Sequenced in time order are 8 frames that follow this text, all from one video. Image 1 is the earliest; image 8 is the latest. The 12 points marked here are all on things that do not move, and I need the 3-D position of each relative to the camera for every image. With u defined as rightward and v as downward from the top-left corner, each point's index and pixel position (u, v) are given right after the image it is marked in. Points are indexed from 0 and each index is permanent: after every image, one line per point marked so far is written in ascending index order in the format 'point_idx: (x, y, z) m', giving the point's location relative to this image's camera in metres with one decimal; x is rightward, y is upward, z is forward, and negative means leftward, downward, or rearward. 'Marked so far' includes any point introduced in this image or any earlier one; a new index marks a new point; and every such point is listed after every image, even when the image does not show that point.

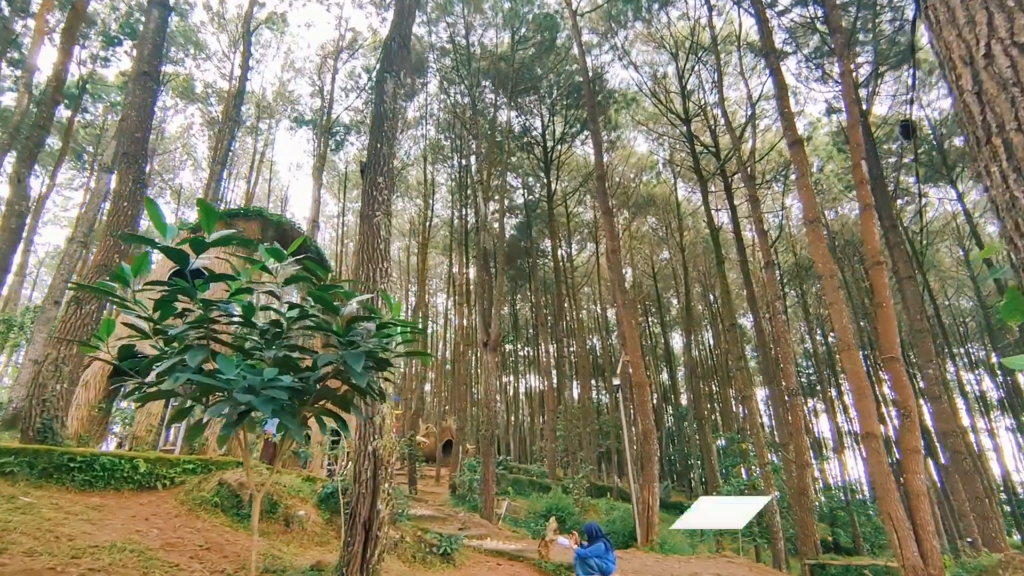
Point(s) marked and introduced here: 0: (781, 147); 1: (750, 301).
0: (+8.0, +4.2, +15.5) m
1: (+5.8, -0.3, +12.7) m
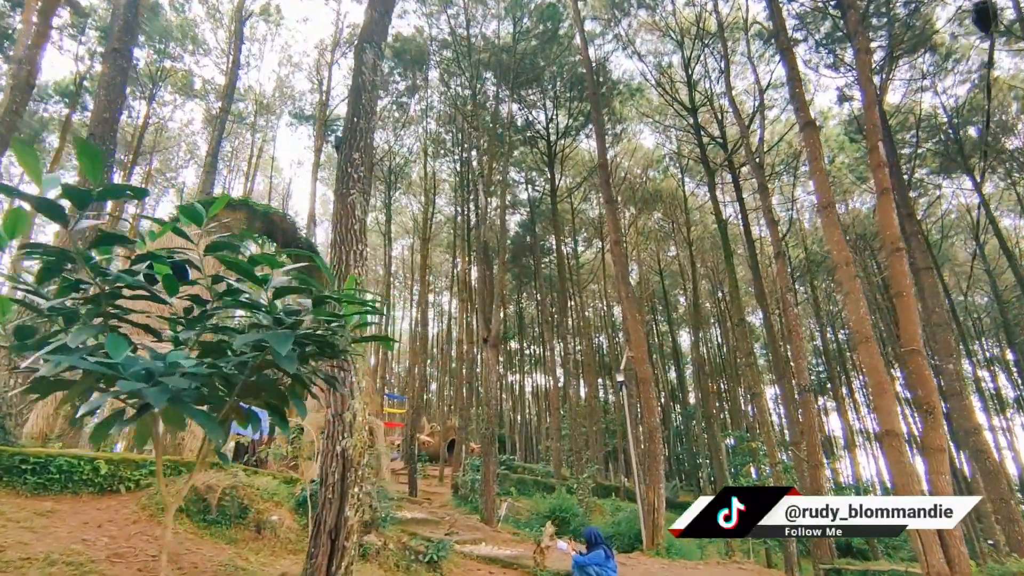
0: (+8.1, +4.4, +15.1) m
1: (+5.9, -0.1, +12.3) m
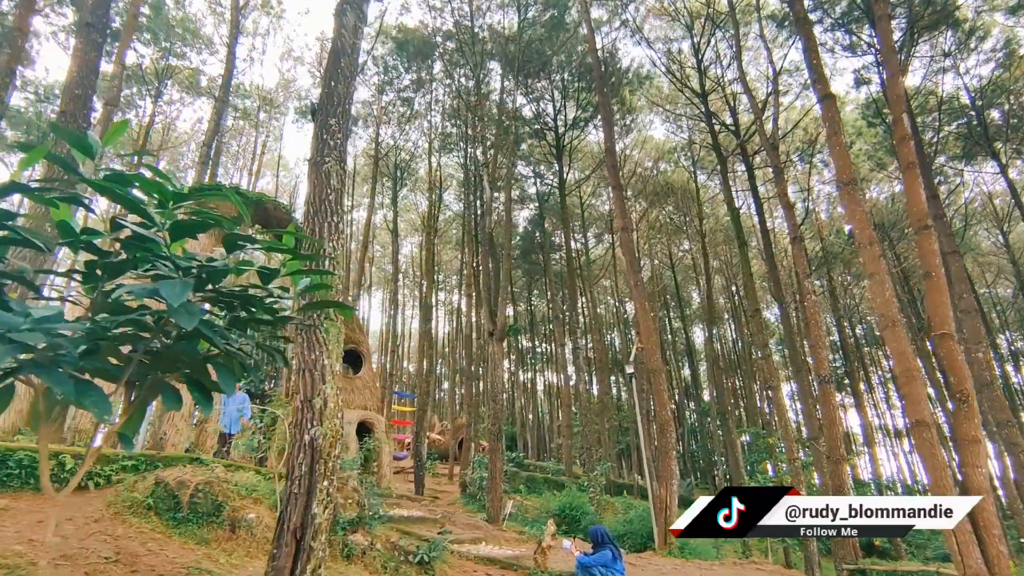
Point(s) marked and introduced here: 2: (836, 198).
0: (+8.3, +4.6, +14.6) m
1: (+6.0, +0.1, +11.9) m
2: (+11.8, +3.3, +18.9) m
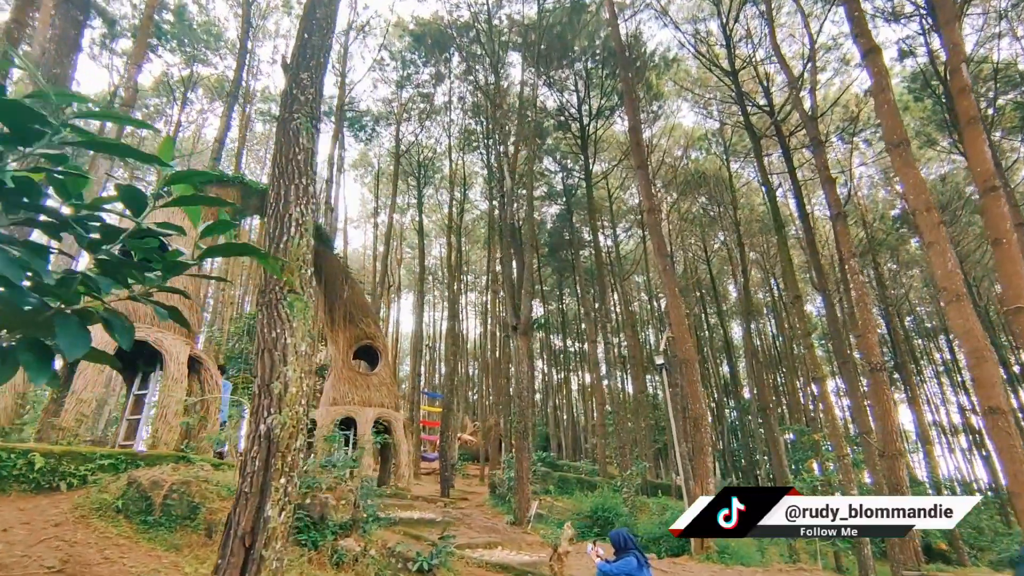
0: (+8.9, +5.0, +13.8) m
1: (+6.6, +0.4, +11.2) m
2: (+12.7, +3.7, +17.8) m
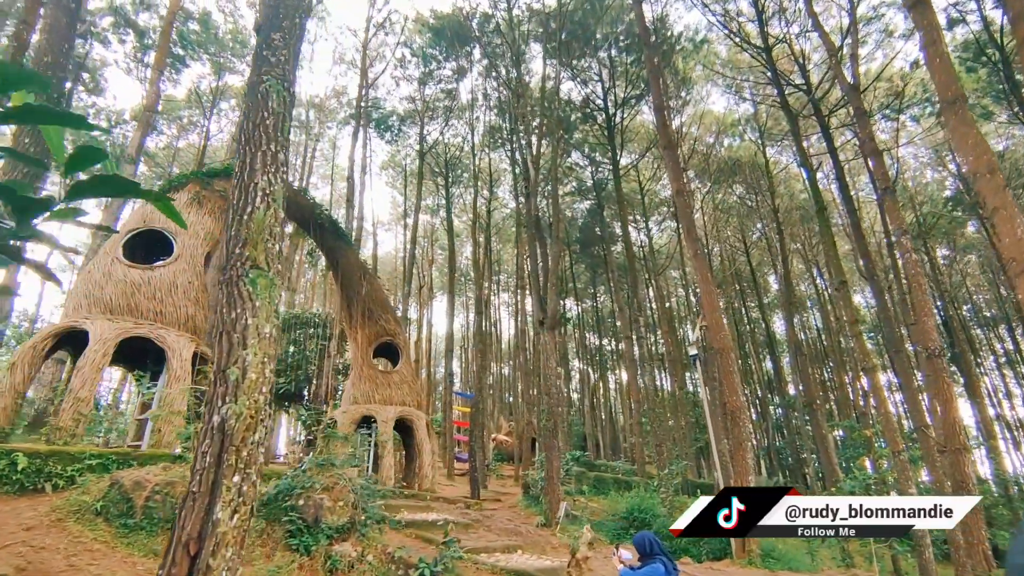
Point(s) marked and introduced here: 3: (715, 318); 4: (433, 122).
0: (+9.4, +5.3, +12.9) m
1: (+7.1, +0.7, +10.5) m
2: (+13.5, +4.2, +16.6) m
3: (+3.3, -0.5, +8.5) m
4: (-2.7, +5.9, +18.3) m
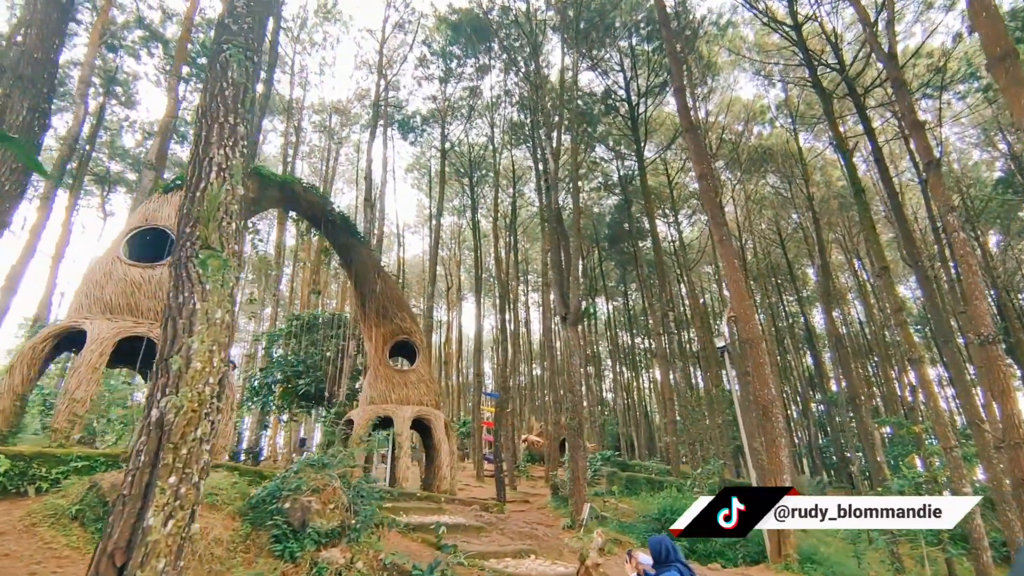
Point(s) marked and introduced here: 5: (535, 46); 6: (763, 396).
0: (+9.8, +5.6, +12.1) m
1: (+7.5, +0.9, +9.9) m
2: (+14.2, +4.6, +15.6) m
3: (+3.7, -0.3, +8.1) m
4: (-2.0, +5.9, +18.3) m
5: (+0.6, +6.3, +13.5) m
6: (+3.8, -1.6, +7.7) m
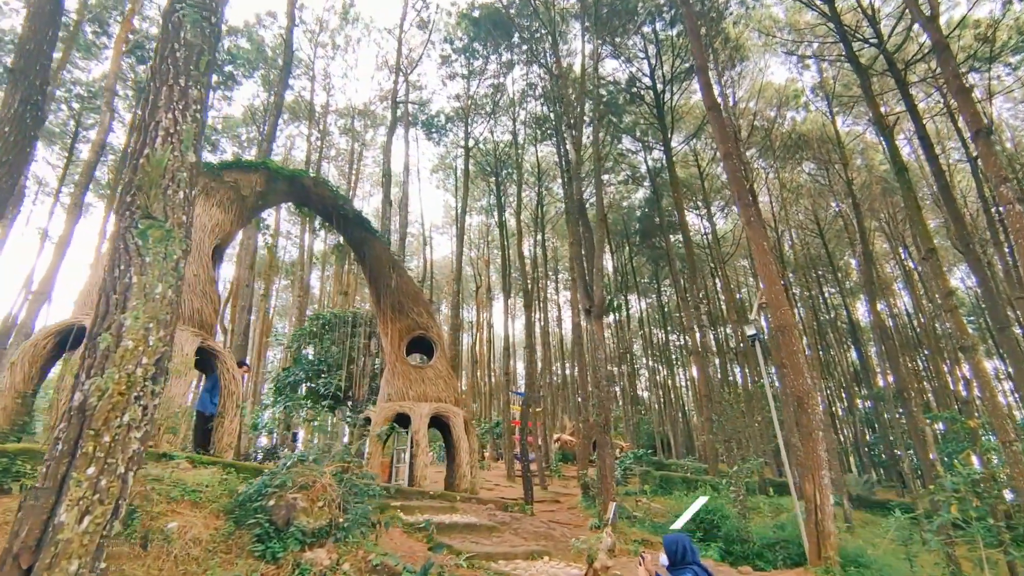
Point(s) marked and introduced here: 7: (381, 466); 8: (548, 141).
0: (+10.2, +6.0, +11.3) m
1: (+7.9, +1.2, +9.2) m
2: (+14.8, +5.1, +14.6) m
3: (+4.0, -0.1, +7.7) m
4: (-1.2, +5.9, +18.1) m
5: (+1.1, +6.4, +13.3) m
6: (+4.1, -1.4, +7.2) m
7: (-2.2, -2.9, +8.5) m
8: (+1.2, +5.1, +18.2) m
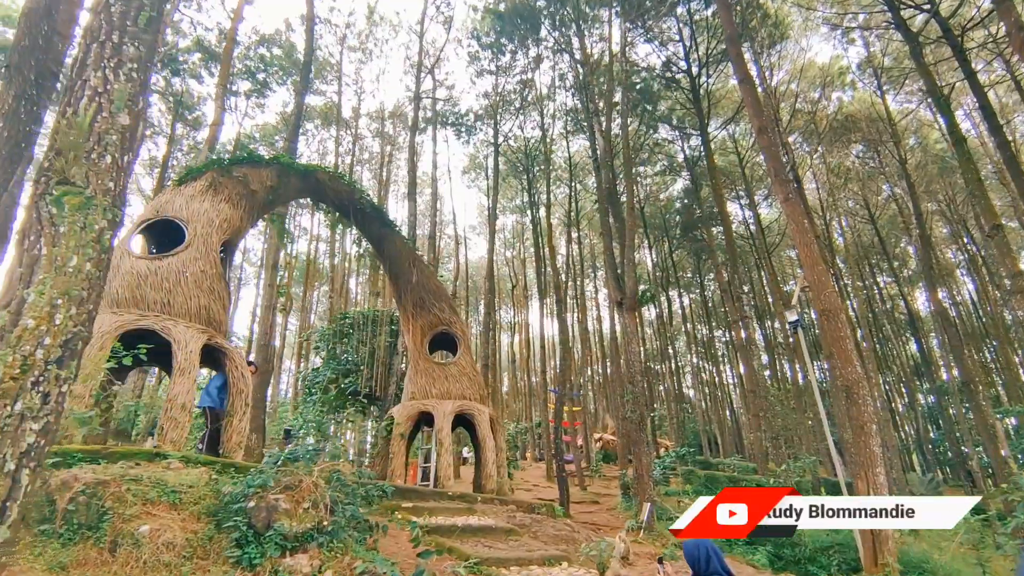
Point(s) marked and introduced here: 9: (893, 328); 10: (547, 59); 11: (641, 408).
0: (+10.7, +6.4, +10.3) m
1: (+8.3, +1.6, +8.3) m
2: (+15.5, +5.6, +13.2) m
3: (+4.3, +0.1, +7.1) m
4: (-0.2, +6.0, +18.0) m
5: (+1.7, +6.5, +12.9) m
6: (+4.5, -1.2, +6.7) m
7: (-1.7, -2.9, +8.4) m
8: (+2.1, +5.3, +17.8) m
9: (+14.5, -1.4, +19.9) m
10: (+0.8, +7.2, +16.2) m
11: (+2.3, -2.0, +8.6) m
